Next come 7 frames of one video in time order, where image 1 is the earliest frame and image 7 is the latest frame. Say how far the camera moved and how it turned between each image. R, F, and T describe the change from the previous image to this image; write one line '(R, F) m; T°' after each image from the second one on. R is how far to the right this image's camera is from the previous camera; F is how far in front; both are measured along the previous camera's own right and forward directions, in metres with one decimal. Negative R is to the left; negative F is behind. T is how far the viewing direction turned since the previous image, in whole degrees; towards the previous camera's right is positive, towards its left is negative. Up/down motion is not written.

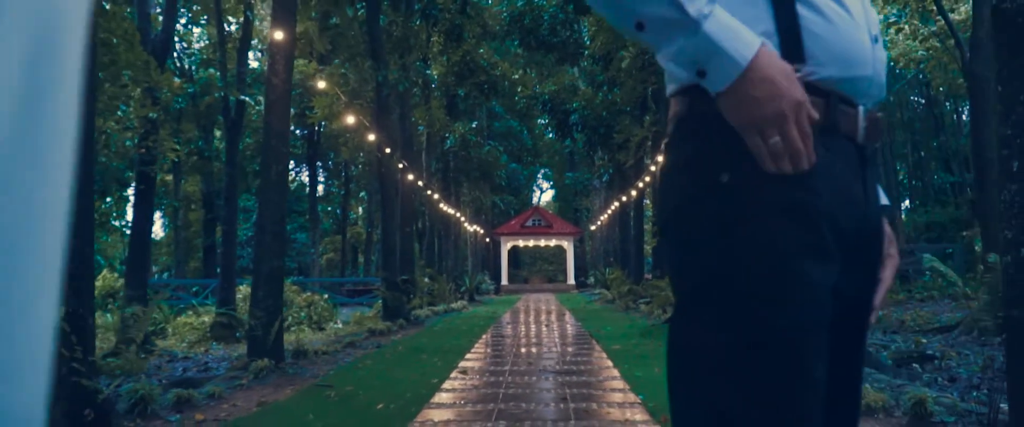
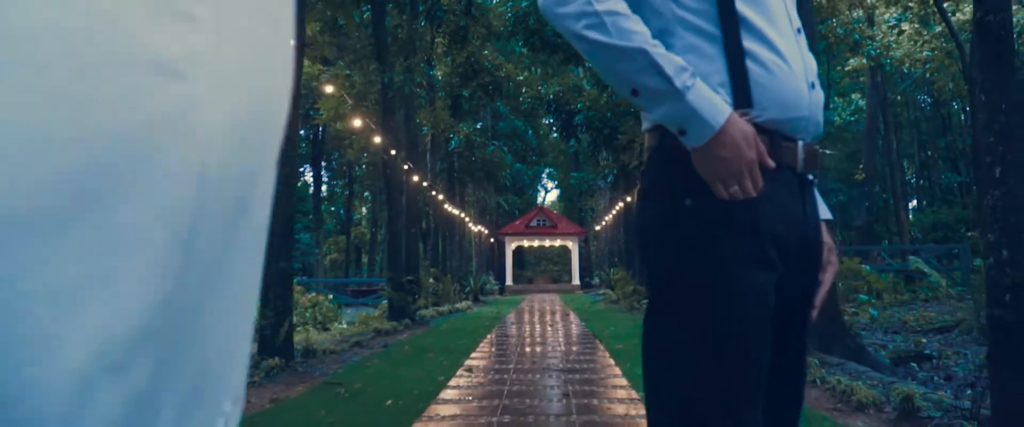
(0.0, -0.2) m; 0°
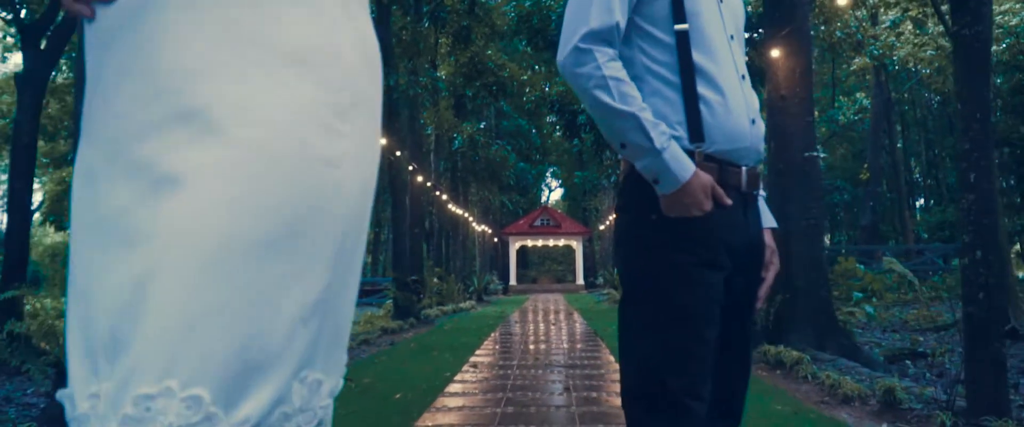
(0.0, -0.3) m; 0°
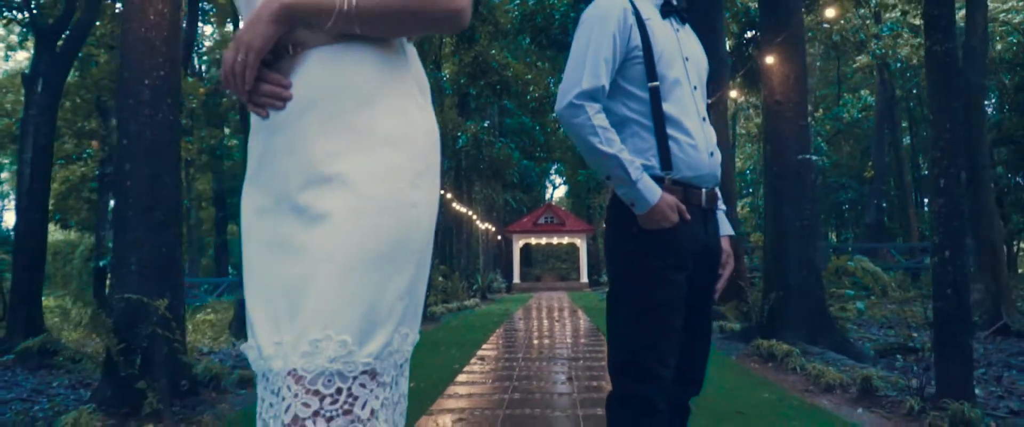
(0.0, -0.4) m; 0°
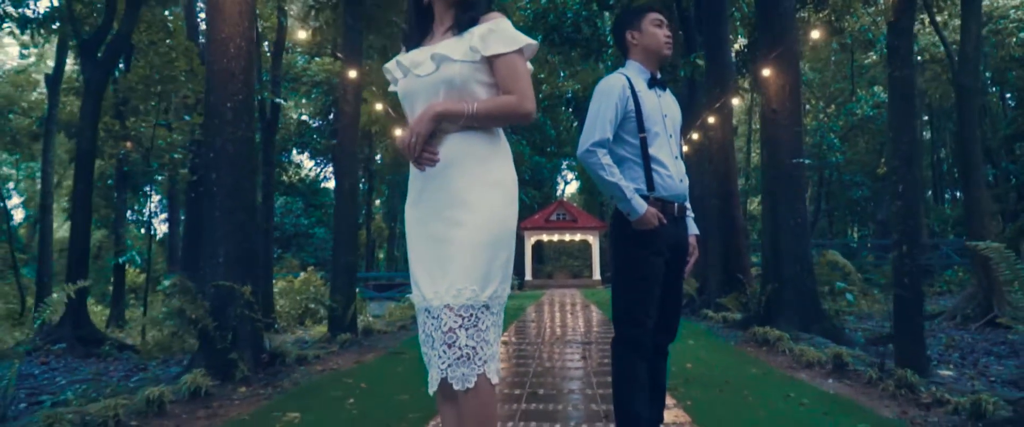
(-0.1, -1.0) m; -1°
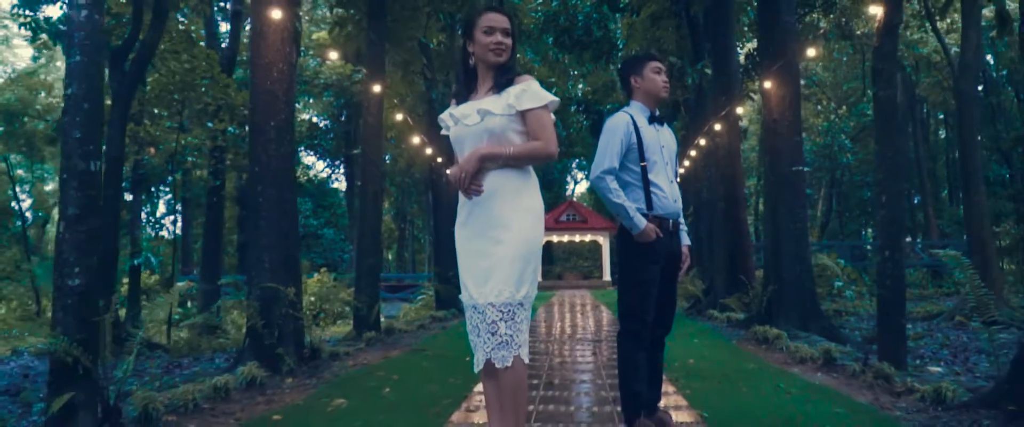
(-0.1, -0.7) m; -1°
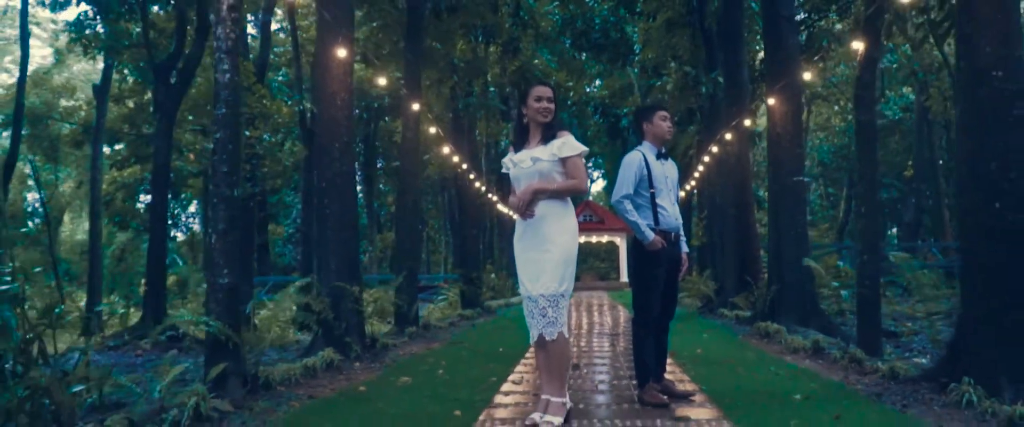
(-0.1, -1.2) m; -1°
